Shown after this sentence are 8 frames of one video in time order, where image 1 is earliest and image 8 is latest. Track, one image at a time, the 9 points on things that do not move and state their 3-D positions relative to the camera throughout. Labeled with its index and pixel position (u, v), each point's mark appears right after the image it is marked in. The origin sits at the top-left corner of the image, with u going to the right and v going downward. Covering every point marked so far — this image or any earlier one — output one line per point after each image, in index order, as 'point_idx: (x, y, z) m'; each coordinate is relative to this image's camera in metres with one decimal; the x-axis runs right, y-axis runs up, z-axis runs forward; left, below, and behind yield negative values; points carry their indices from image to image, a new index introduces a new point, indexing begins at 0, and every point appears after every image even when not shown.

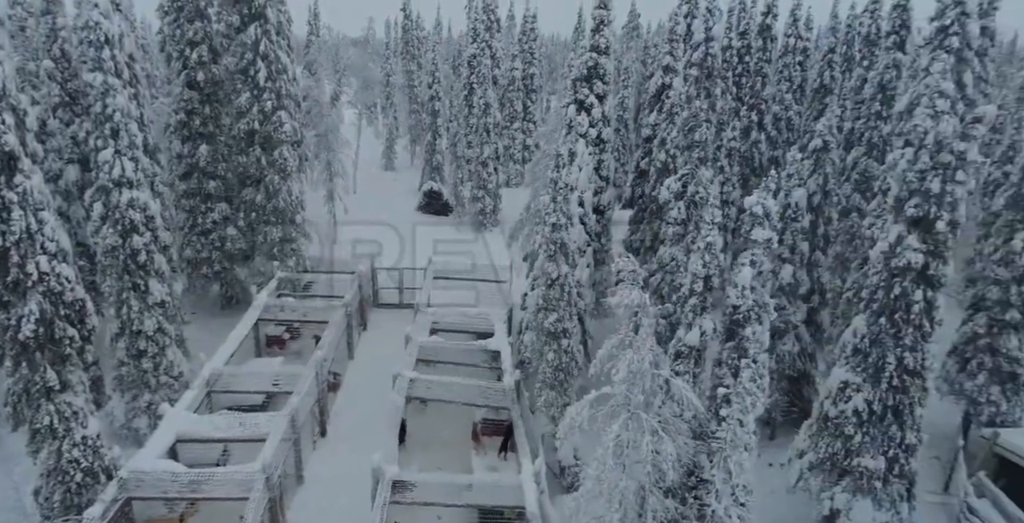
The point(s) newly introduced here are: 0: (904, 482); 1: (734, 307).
0: (+10.0, -5.6, +15.9) m
1: (+4.8, -1.0, +13.4) m
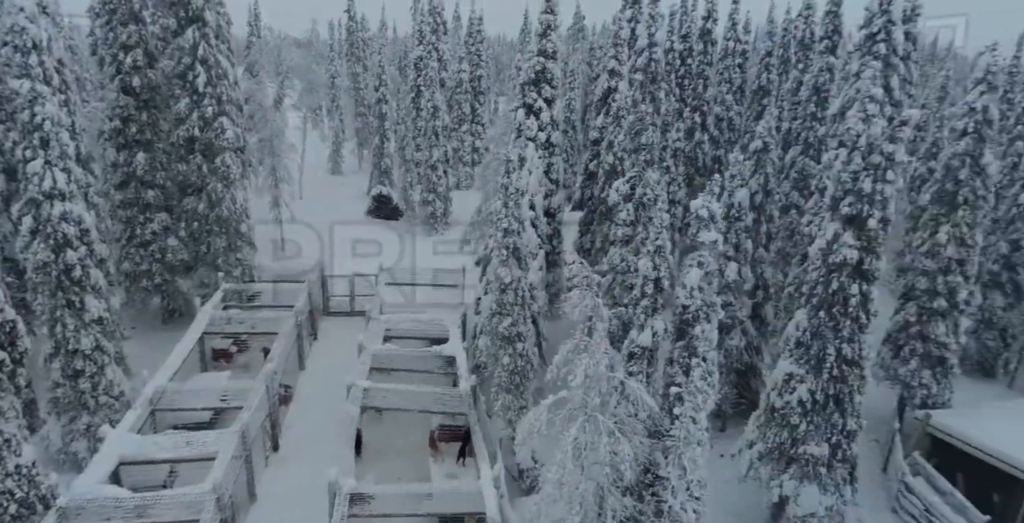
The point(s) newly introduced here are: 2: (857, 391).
0: (+8.9, -5.5, +16.7) m
1: (+3.8, -1.0, +13.8) m
2: (+8.9, -3.3, +16.2) m
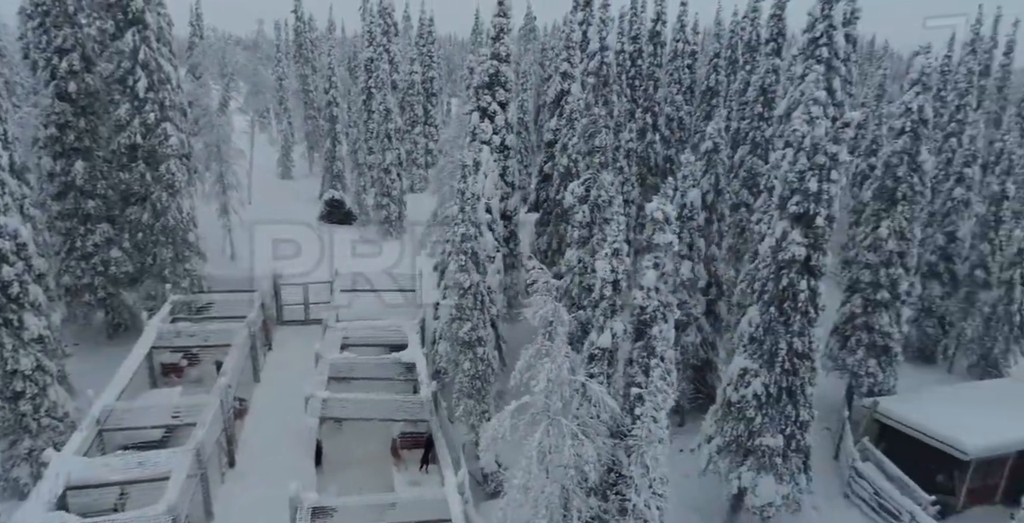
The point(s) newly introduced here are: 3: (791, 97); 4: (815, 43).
0: (+7.9, -5.4, +17.3) m
1: (+2.9, -1.0, +14.0) m
2: (+7.9, -3.2, +16.7) m
3: (+8.6, +5.0, +19.1) m
4: (+9.1, +6.5, +18.7) m
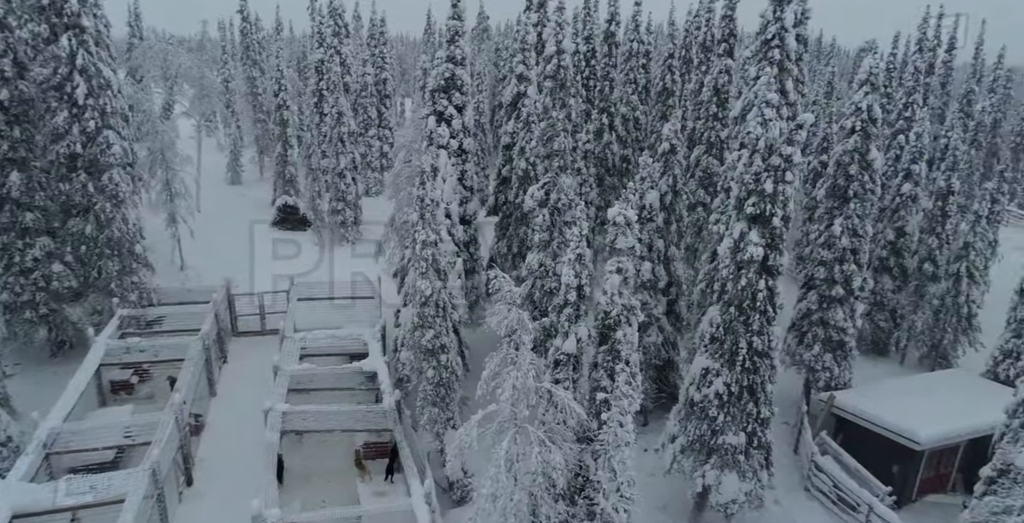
0: (+7.0, -5.3, +17.6) m
1: (+2.1, -1.1, +14.0) m
2: (+7.0, -3.2, +17.1) m
3: (+7.3, +5.1, +19.5) m
4: (+7.8, +6.6, +19.0) m
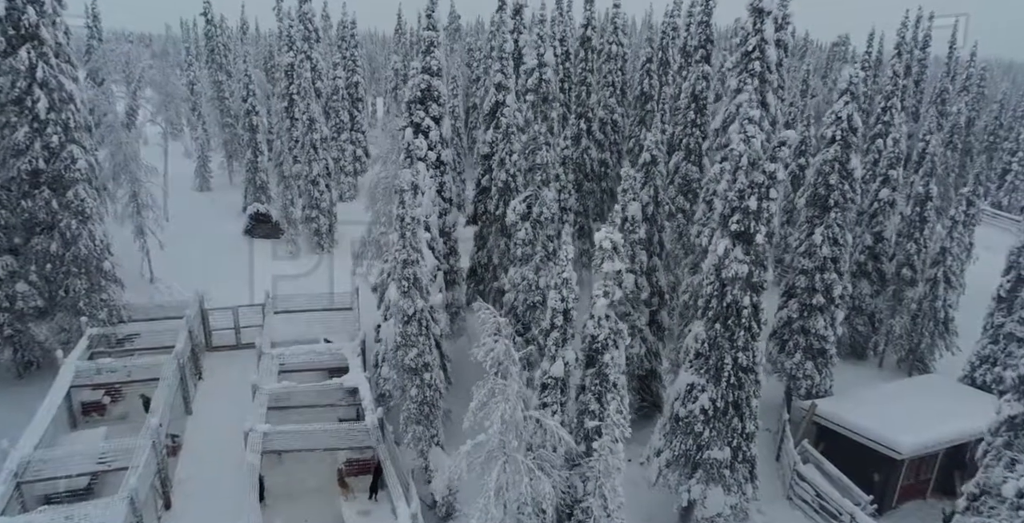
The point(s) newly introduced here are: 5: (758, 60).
0: (+6.6, -5.7, +17.7) m
1: (+1.8, -1.6, +13.9) m
2: (+6.6, -3.6, +17.1) m
3: (+6.7, +4.7, +19.5) m
4: (+7.1, +6.2, +19.0) m
5: (+7.3, +6.0, +18.7) m
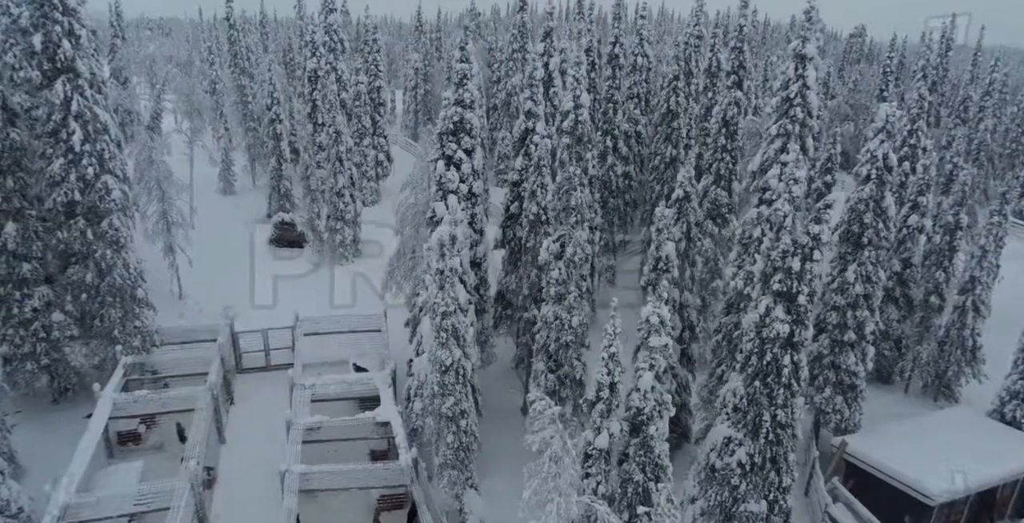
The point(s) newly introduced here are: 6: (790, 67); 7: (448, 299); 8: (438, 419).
0: (+7.6, -7.2, +17.7) m
1: (+2.8, -3.2, +13.9) m
2: (+7.6, -5.1, +17.1) m
3: (+7.8, +3.3, +19.2) m
4: (+8.3, +4.8, +18.7) m
5: (+8.4, +4.5, +18.4) m
6: (+8.3, +5.9, +18.9) m
7: (-1.9, -1.1, +18.8) m
8: (-2.3, -4.8, +19.5) m
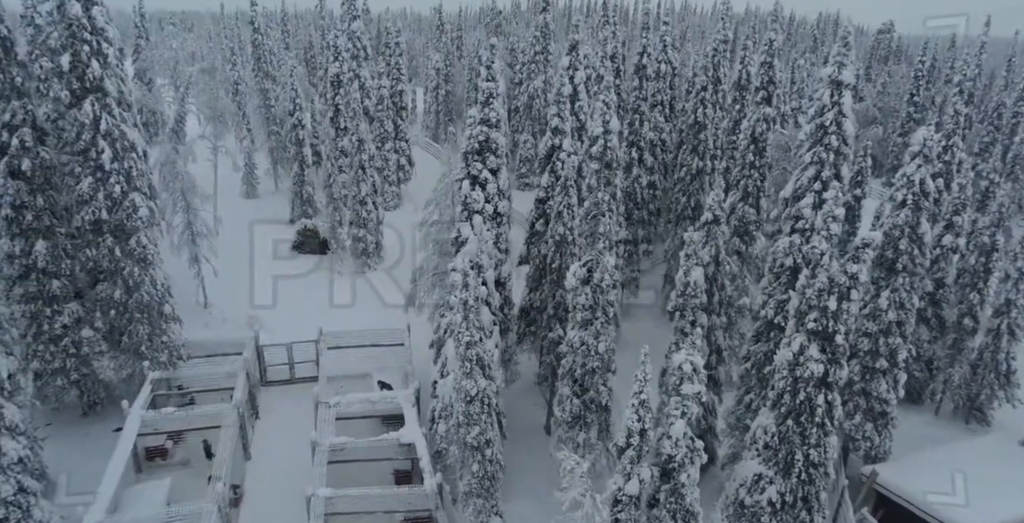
0: (+8.4, -8.1, +17.4) m
1: (+3.4, -4.1, +13.7) m
2: (+8.3, -6.0, +16.8) m
3: (+8.6, +2.4, +18.8) m
4: (+9.1, +3.8, +18.3) m
5: (+9.2, +3.6, +17.9) m
6: (+9.2, +4.9, +18.4) m
7: (-1.2, -2.0, +18.7) m
8: (-1.6, -5.6, +19.5) m
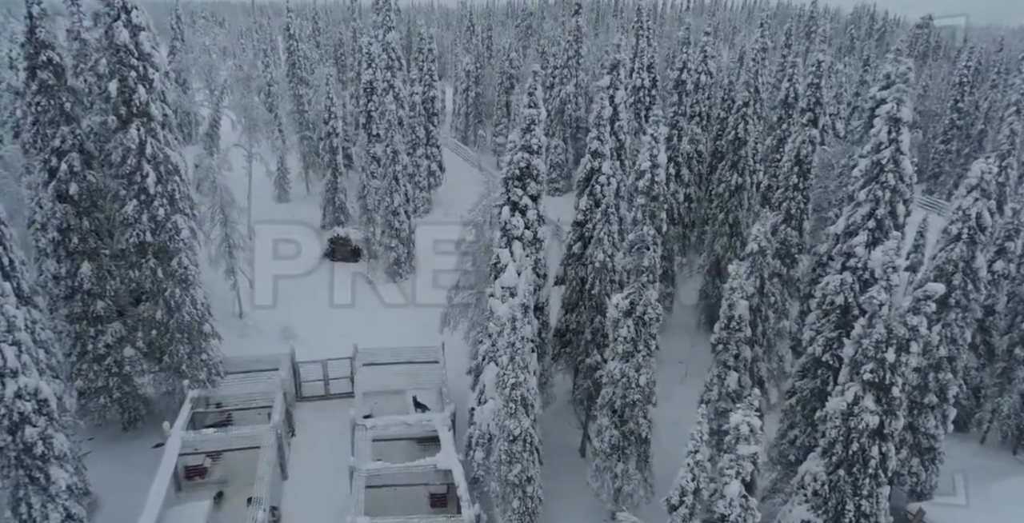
0: (+9.5, -9.3, +17.1) m
1: (+4.5, -5.3, +13.5) m
2: (+9.4, -7.2, +16.4) m
3: (+9.9, +1.2, +18.2) m
4: (+10.4, +2.7, +17.7) m
5: (+10.5, +2.5, +17.4) m
6: (+10.5, +3.8, +17.8) m
7: (+0.1, -3.0, +18.6) m
8: (-0.3, -6.6, +19.4) m
